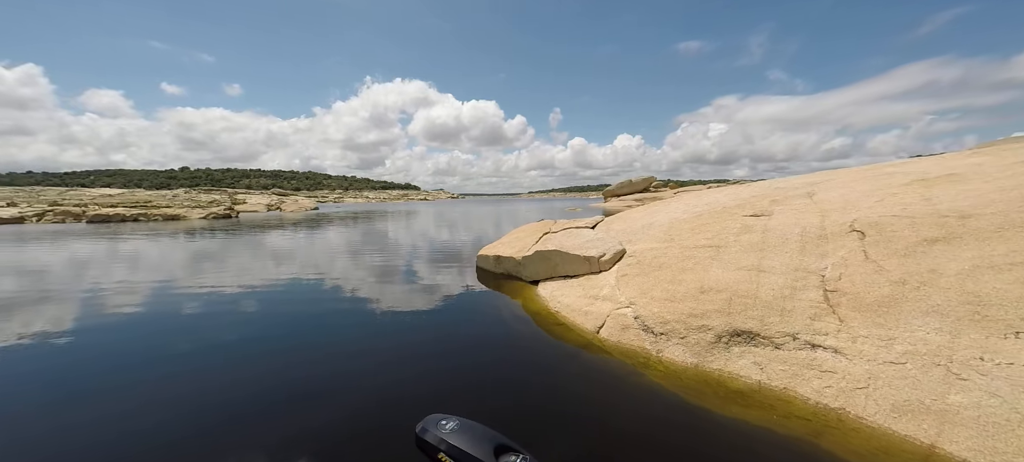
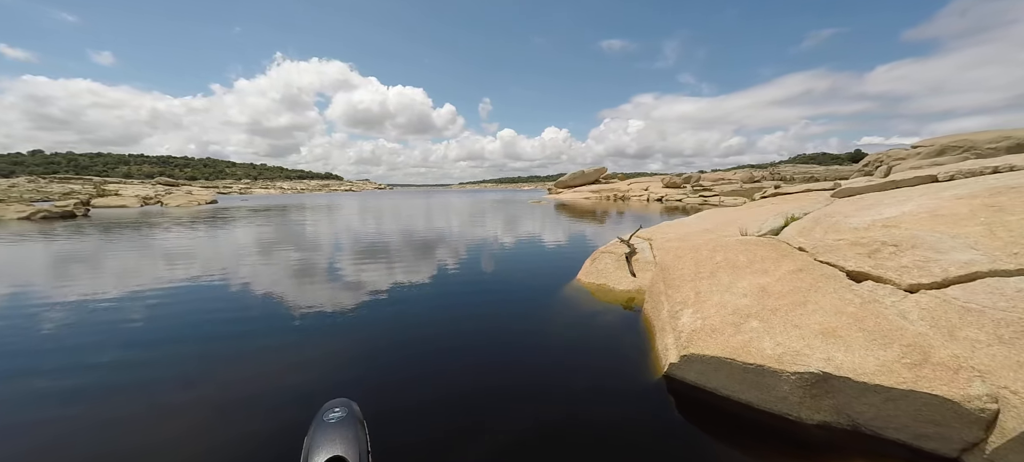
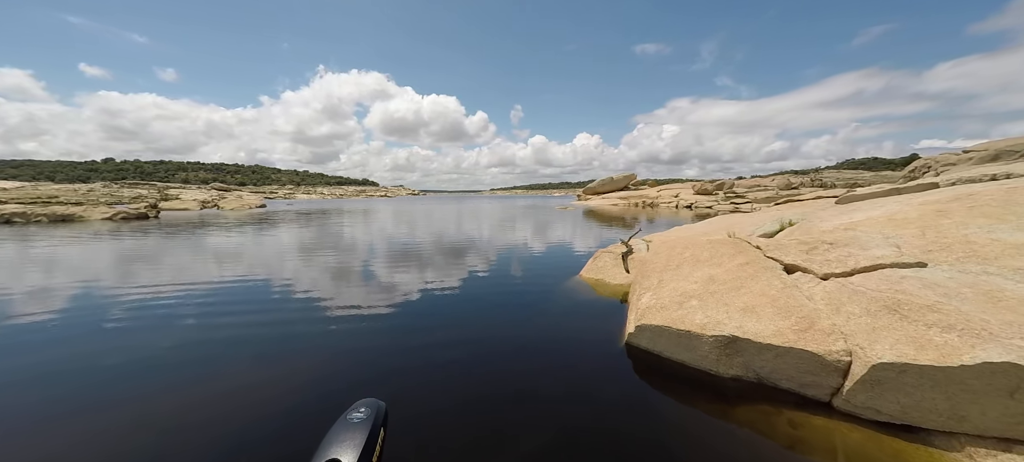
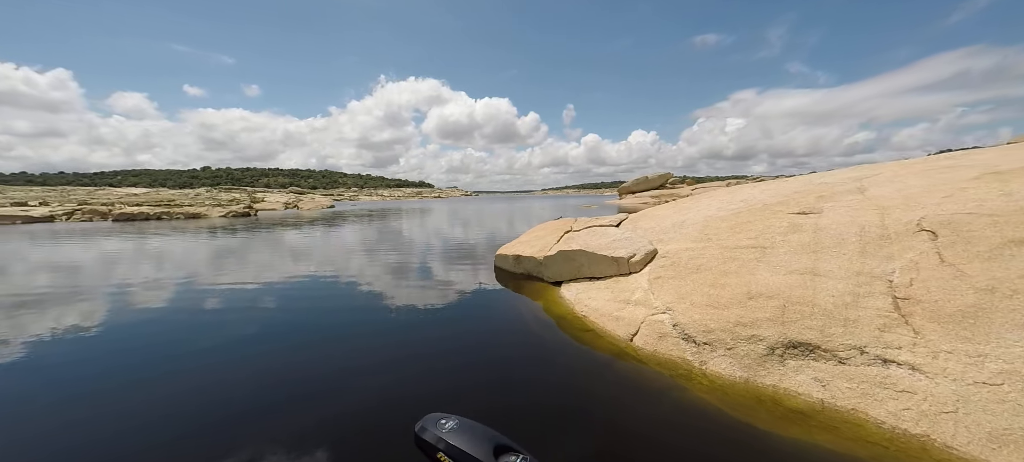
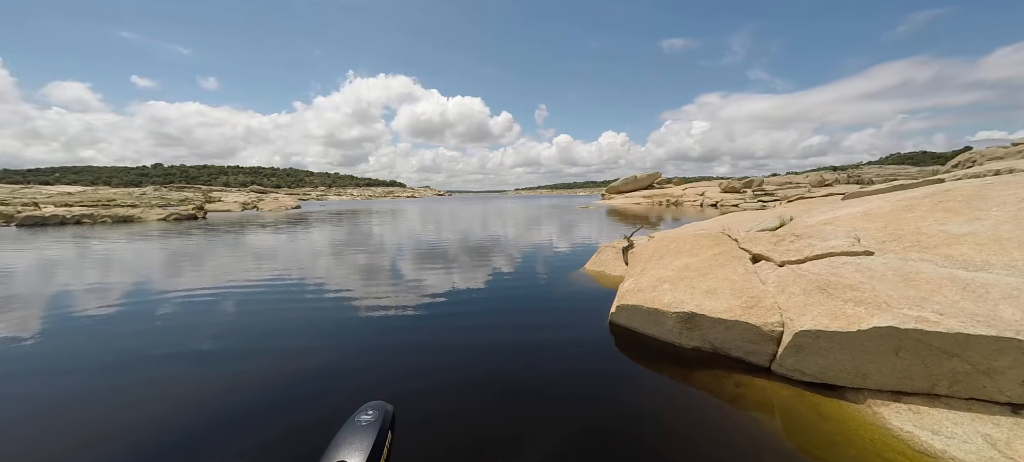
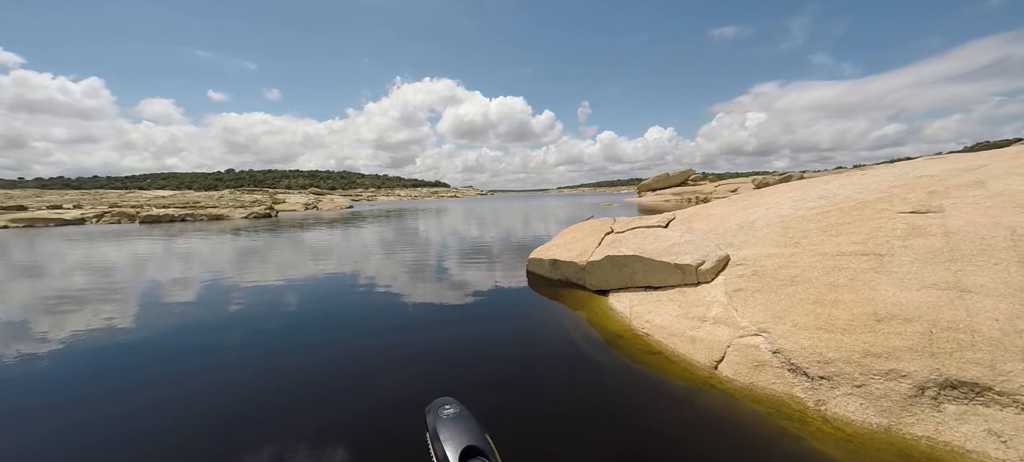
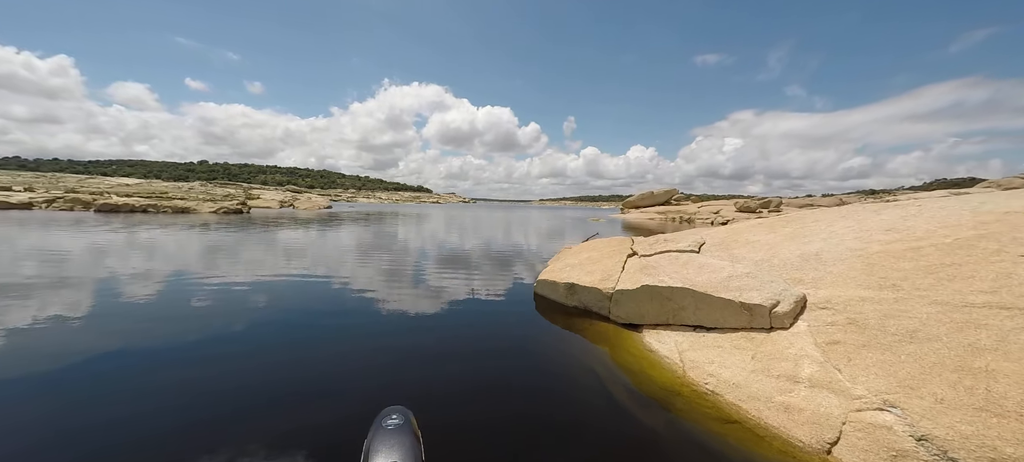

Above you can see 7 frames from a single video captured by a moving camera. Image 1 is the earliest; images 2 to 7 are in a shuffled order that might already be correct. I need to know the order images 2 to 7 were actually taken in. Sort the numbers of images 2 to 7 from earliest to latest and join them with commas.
4, 6, 7, 5, 3, 2
